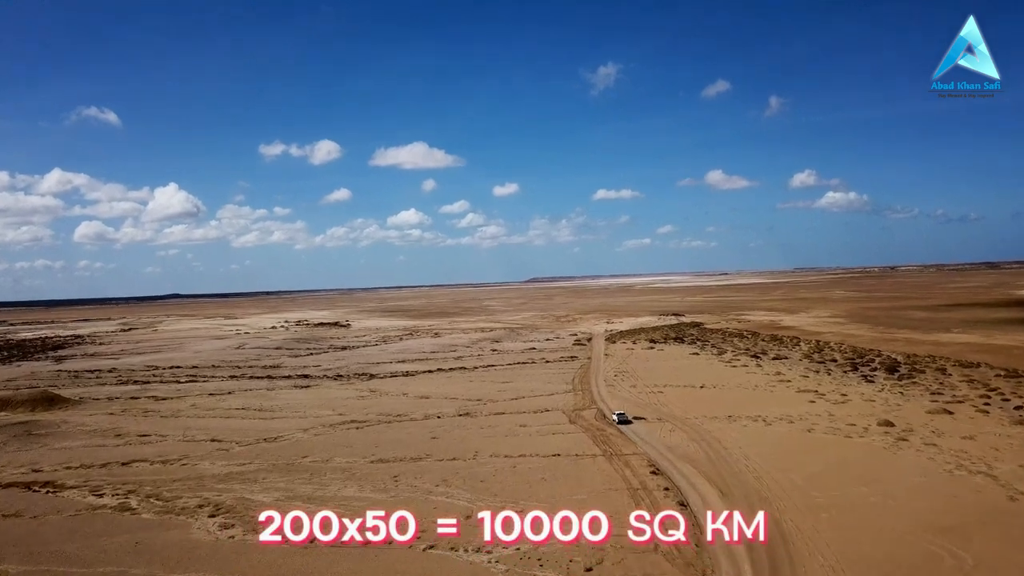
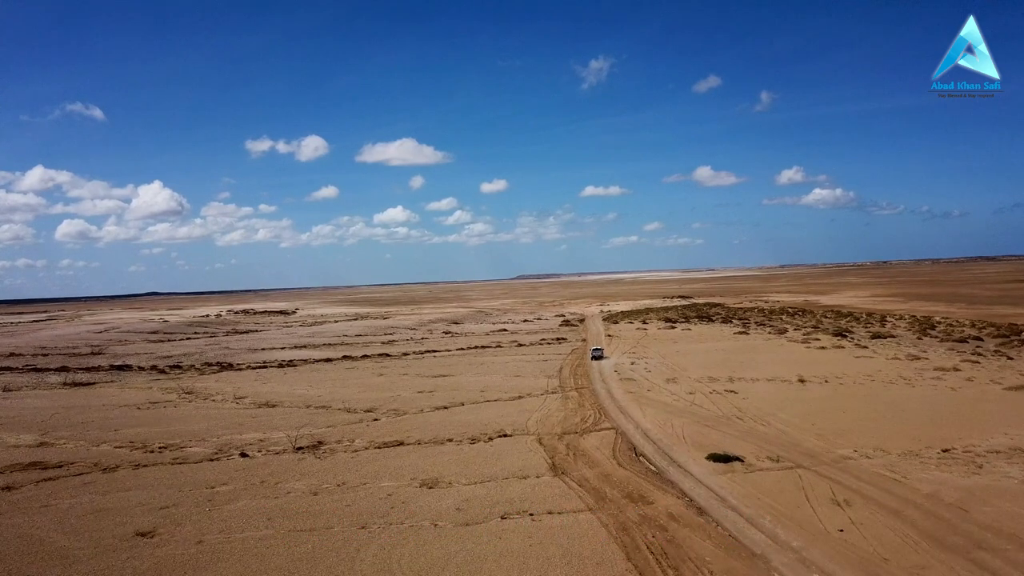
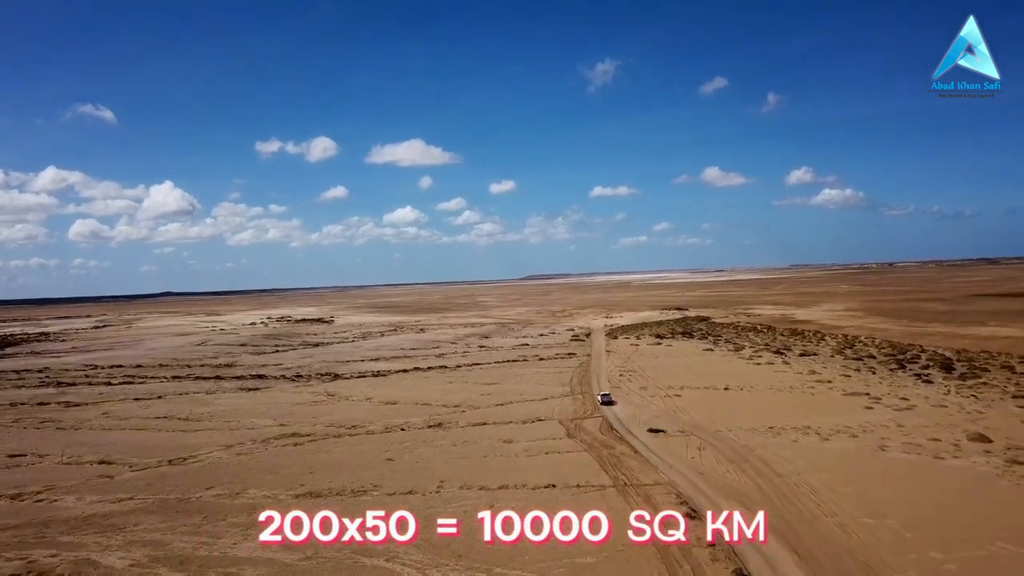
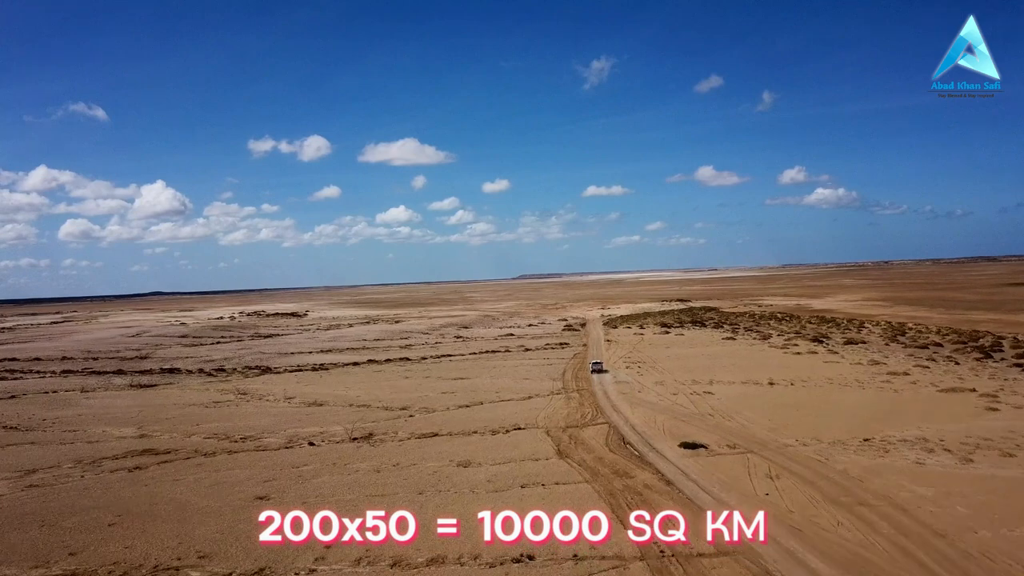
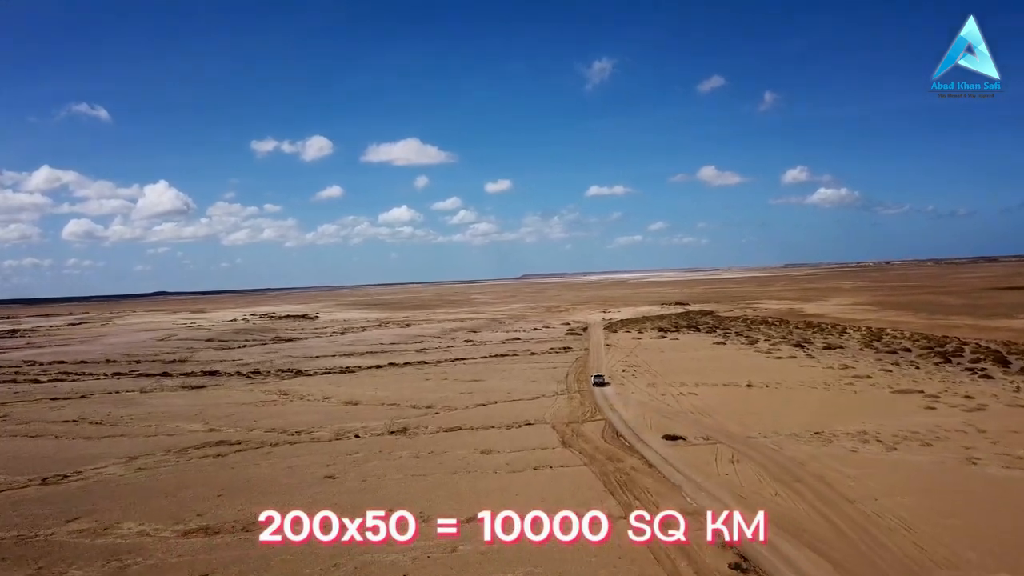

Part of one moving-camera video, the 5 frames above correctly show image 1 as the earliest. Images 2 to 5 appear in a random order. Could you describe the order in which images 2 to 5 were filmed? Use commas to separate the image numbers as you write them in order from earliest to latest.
3, 5, 4, 2
